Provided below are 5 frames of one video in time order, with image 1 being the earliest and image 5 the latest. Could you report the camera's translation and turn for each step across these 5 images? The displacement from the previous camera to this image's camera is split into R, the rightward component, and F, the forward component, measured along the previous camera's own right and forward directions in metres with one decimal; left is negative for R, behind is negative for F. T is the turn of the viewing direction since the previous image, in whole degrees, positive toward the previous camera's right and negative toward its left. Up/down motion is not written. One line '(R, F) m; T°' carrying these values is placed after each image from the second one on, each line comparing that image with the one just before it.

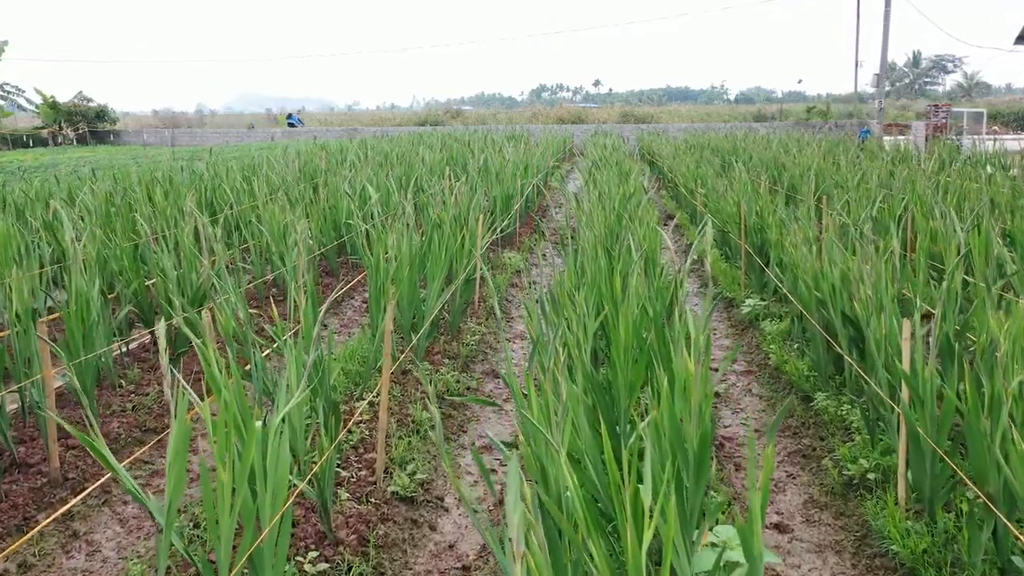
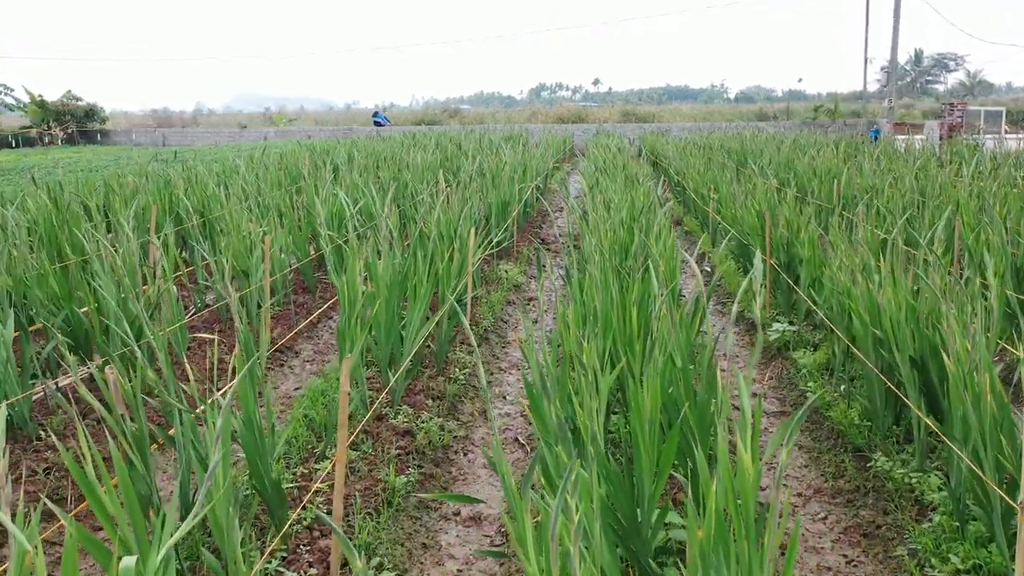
(0.0, +0.6) m; 0°
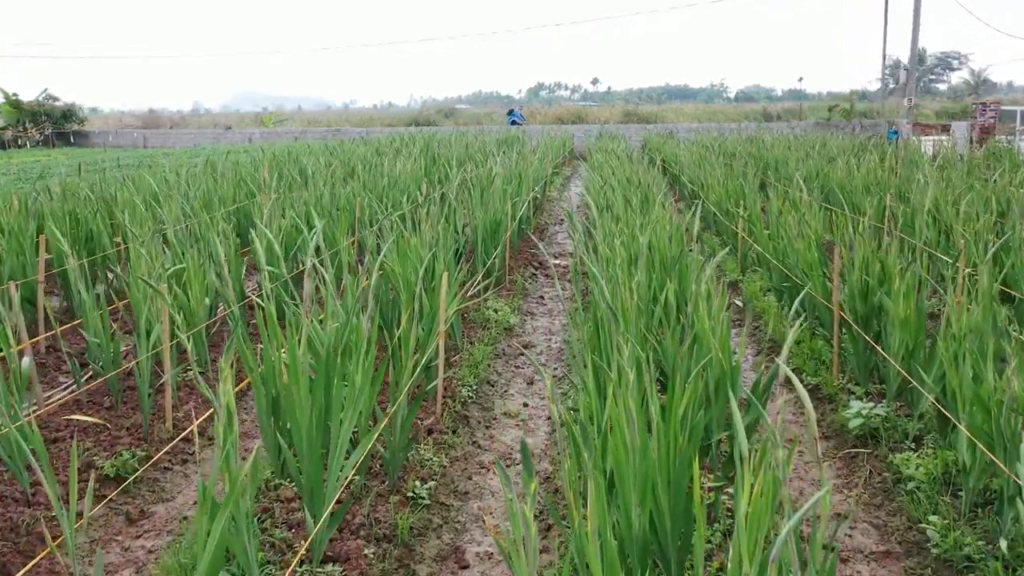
(+0.1, +1.1) m; 0°
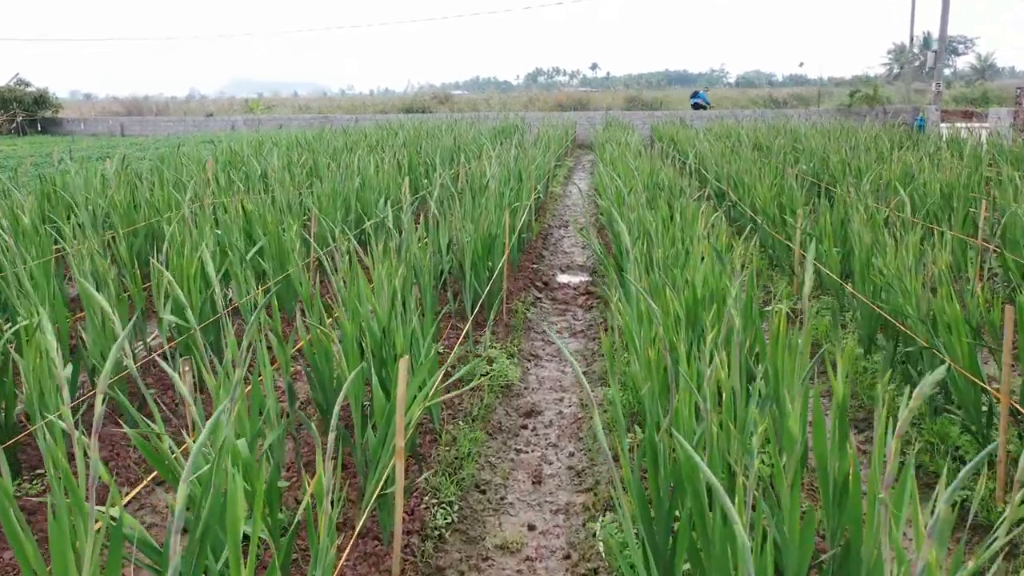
(0.0, +1.2) m; 0°
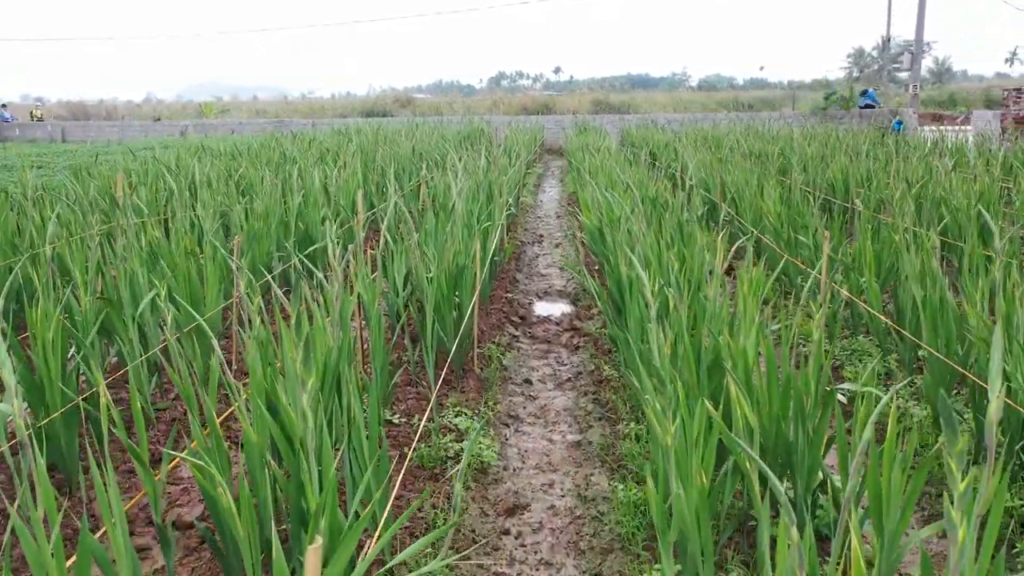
(0.0, +0.8) m; +2°
